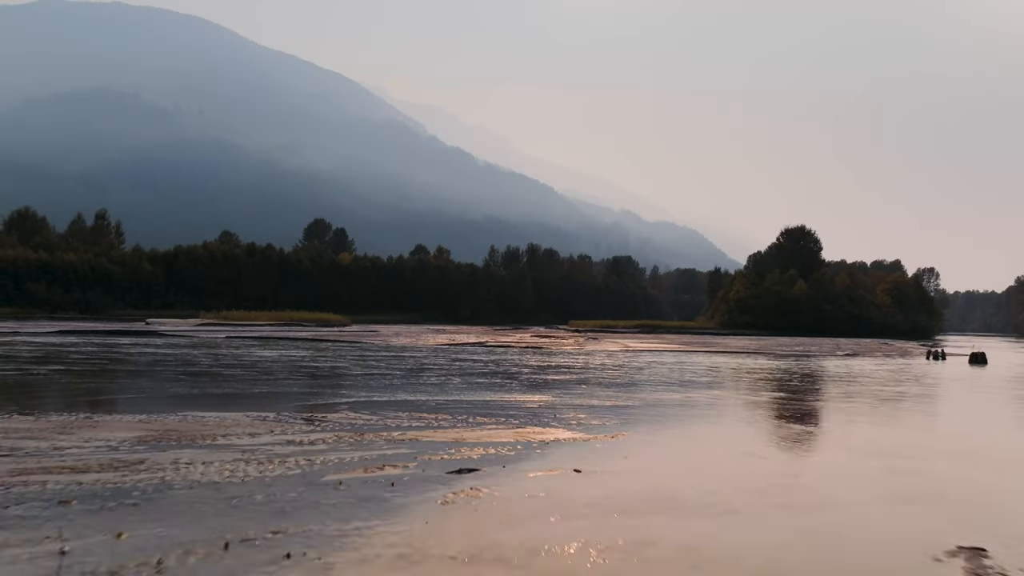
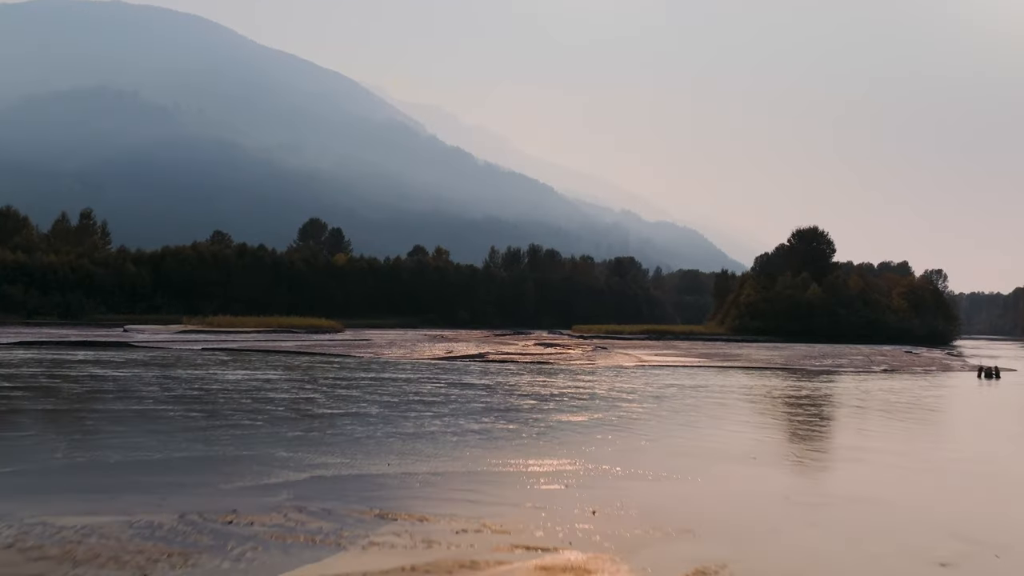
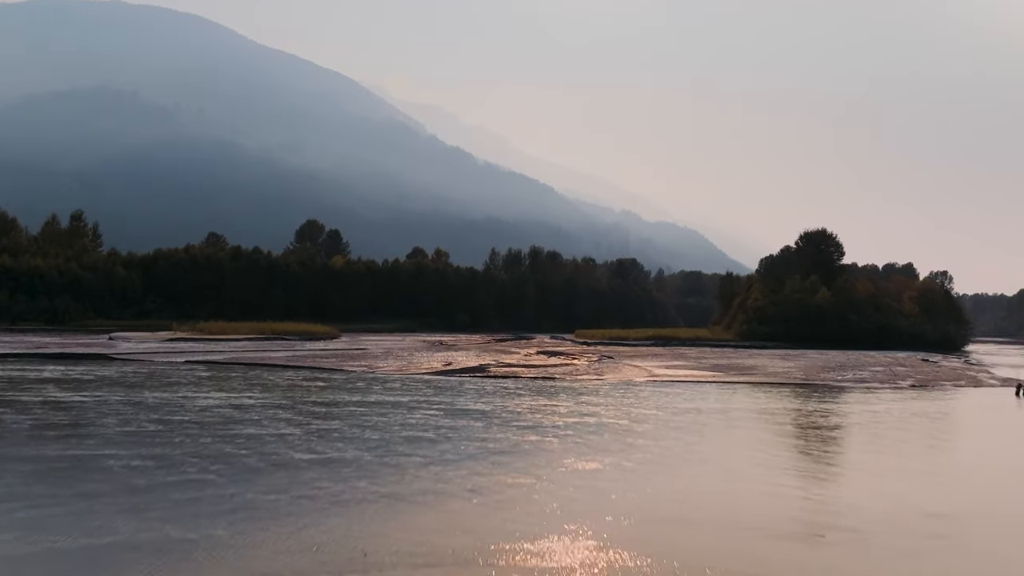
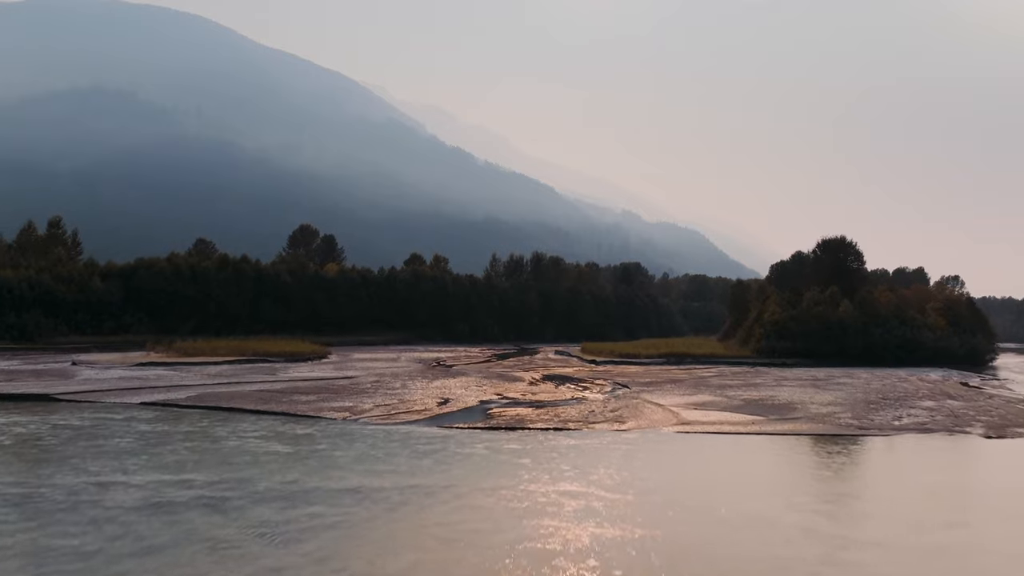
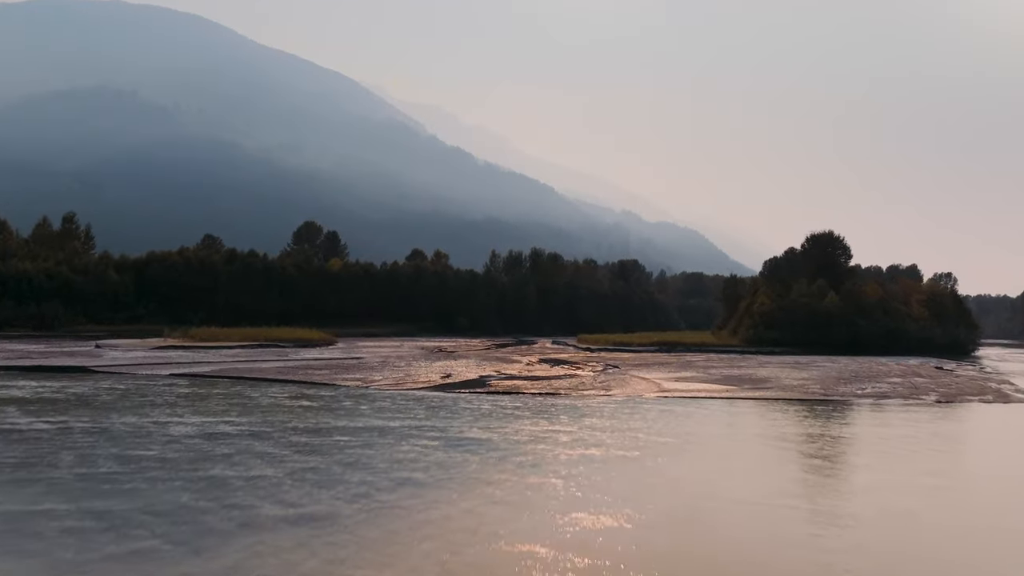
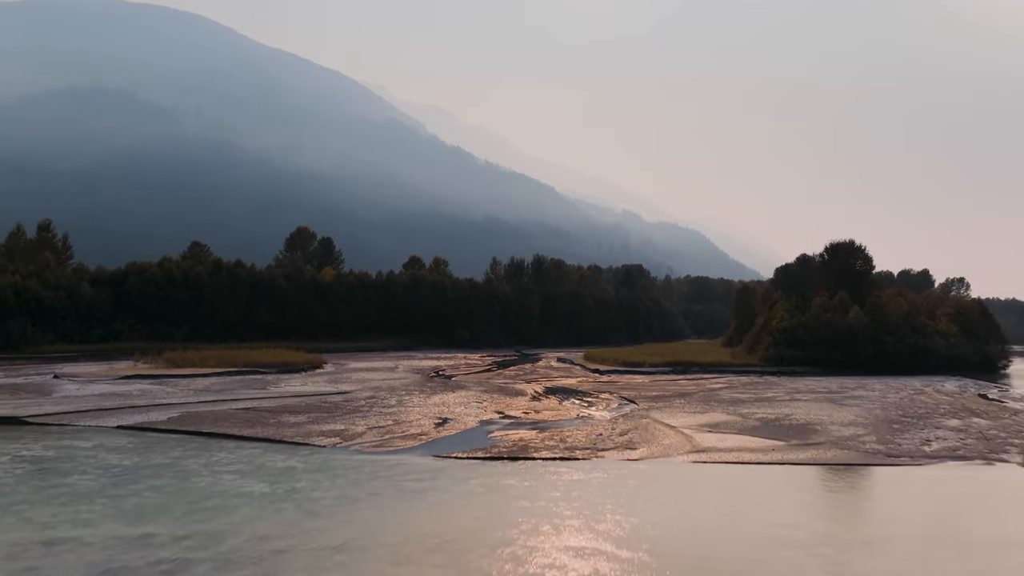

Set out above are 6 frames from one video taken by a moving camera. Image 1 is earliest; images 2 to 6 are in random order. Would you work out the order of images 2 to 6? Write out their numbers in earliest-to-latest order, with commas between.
2, 3, 5, 4, 6
